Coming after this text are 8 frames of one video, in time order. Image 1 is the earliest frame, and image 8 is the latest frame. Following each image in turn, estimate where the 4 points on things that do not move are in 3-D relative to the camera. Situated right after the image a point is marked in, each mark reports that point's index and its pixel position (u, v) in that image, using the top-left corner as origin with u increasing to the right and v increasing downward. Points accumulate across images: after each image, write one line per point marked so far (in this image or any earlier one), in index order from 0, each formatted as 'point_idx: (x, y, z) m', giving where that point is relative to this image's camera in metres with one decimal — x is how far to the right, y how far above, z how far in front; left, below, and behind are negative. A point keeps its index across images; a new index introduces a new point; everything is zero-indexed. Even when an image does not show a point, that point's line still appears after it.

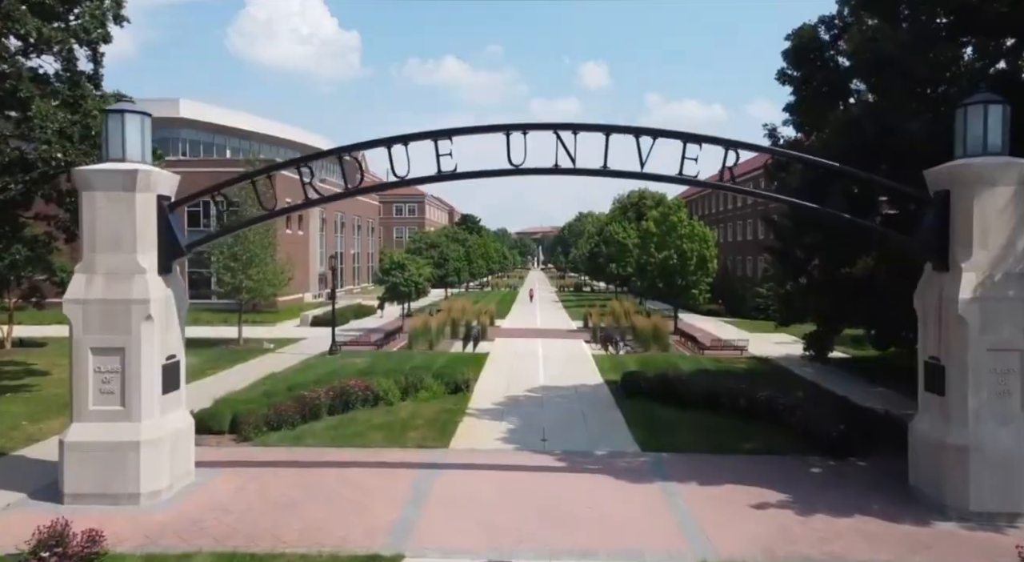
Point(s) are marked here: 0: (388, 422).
0: (-2.5, -2.9, +14.1) m
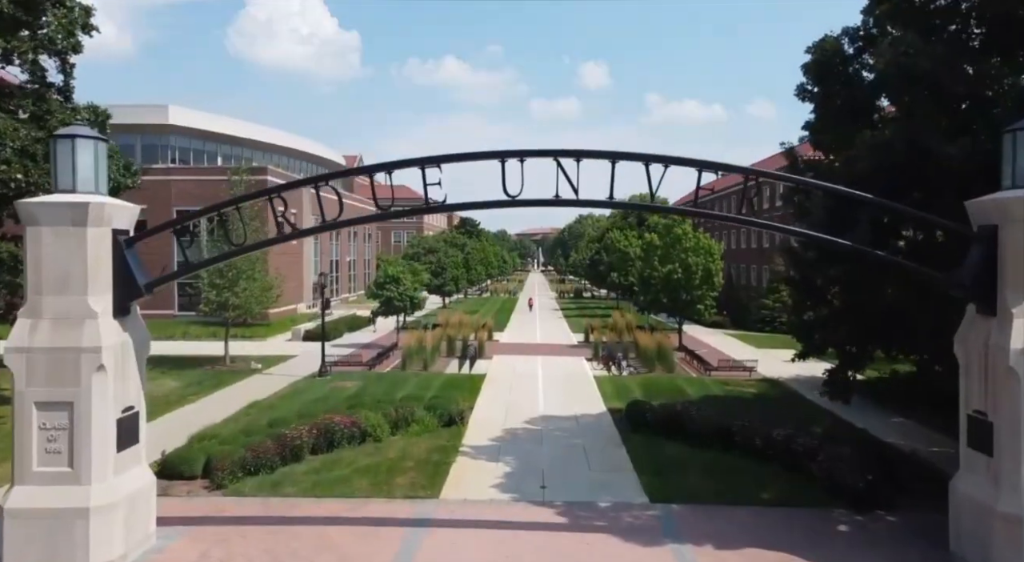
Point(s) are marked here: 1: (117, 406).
0: (-2.6, -3.4, +13.1) m
1: (-4.8, -1.5, +8.6) m
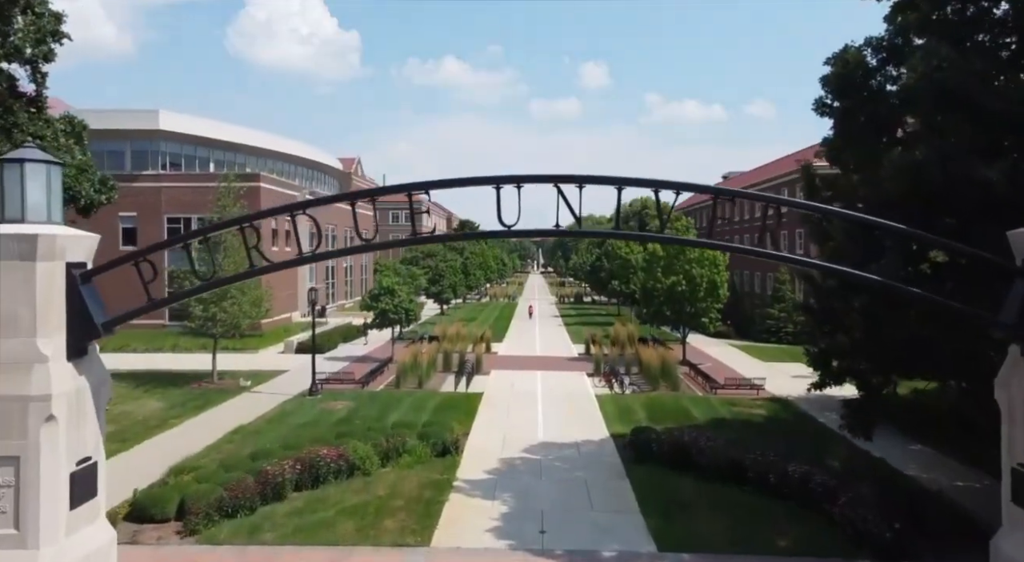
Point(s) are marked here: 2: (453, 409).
0: (-2.6, -3.9, +12.2) m
1: (-4.9, -2.0, +7.8) m
2: (-1.6, -3.5, +19.4) m
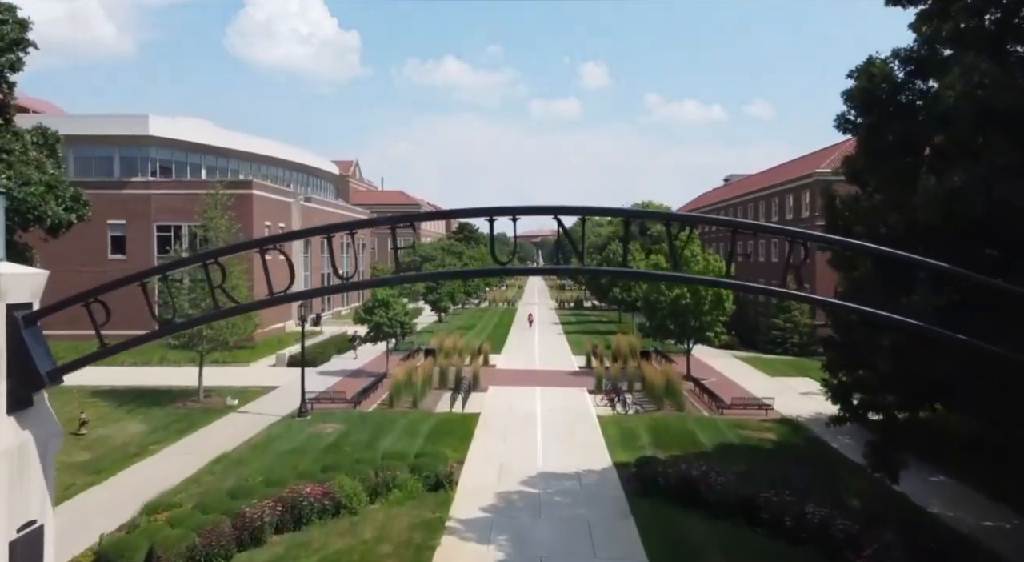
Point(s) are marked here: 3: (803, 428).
0: (-2.7, -4.3, +11.3) m
1: (-4.9, -2.4, +6.9) m
2: (-1.7, -4.0, +18.5) m
3: (+7.9, -4.0, +19.2) m
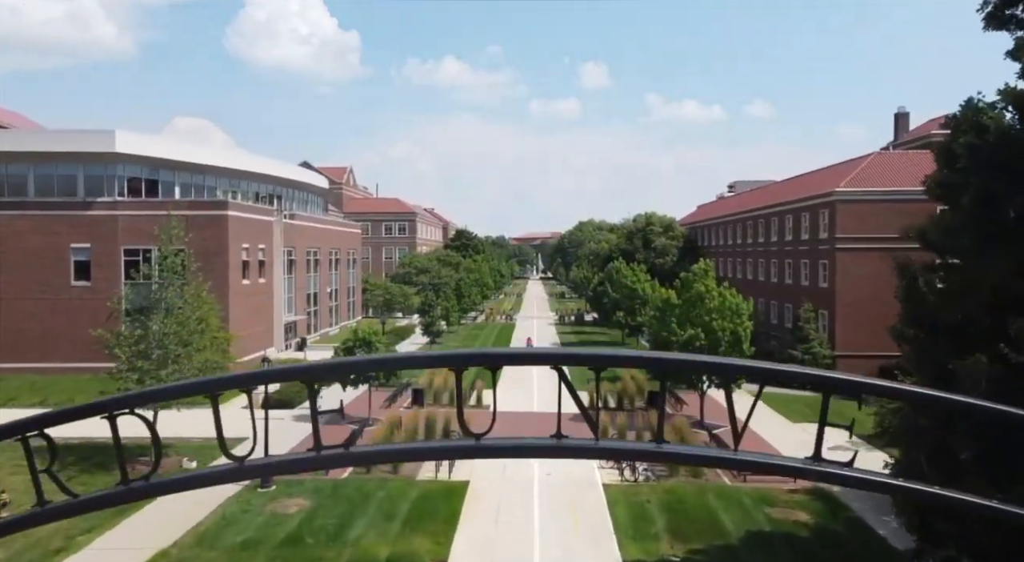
0: (-2.8, -5.6, +8.8) m
1: (-5.1, -3.7, +4.3) m
2: (-1.8, -5.3, +15.9) m
3: (+7.8, -5.3, +16.6) m
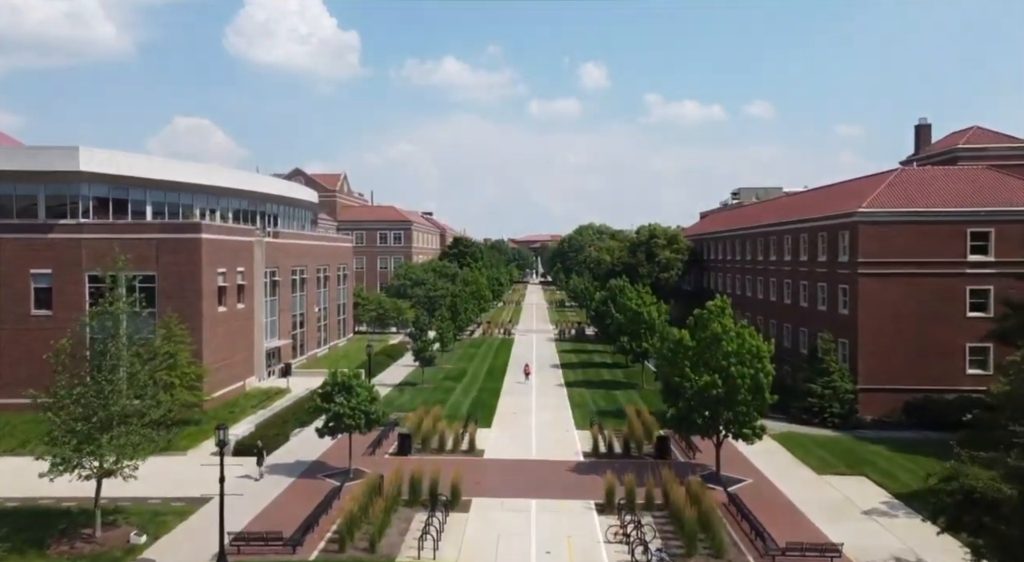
0: (-3.0, -6.8, +6.4) m
1: (-5.2, -4.9, +1.9) m
2: (-2.0, -6.4, +13.5) m
3: (+7.6, -6.5, +14.2) m
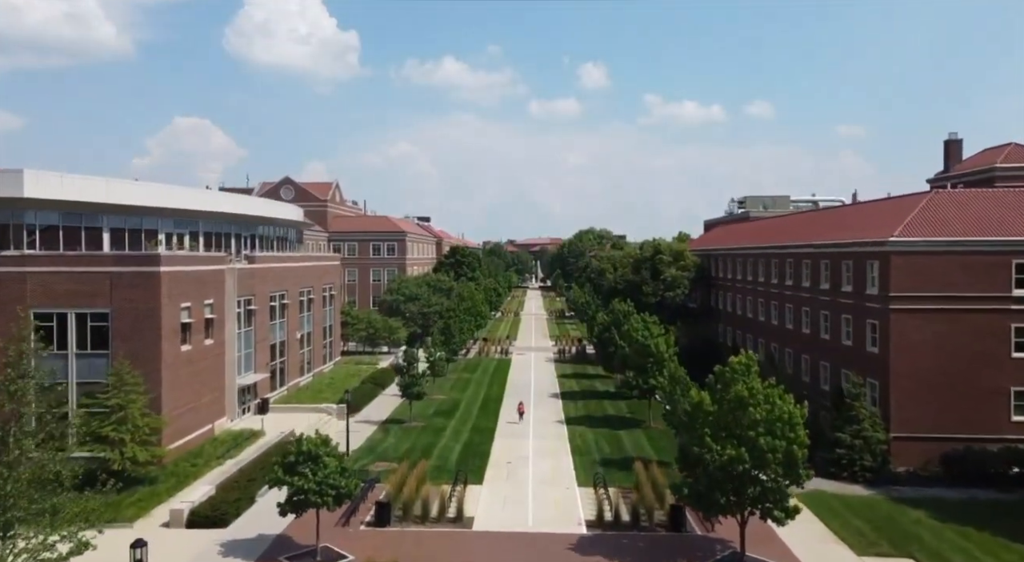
0: (-3.2, -8.3, +3.4) m
1: (-5.4, -6.3, -1.1) m
2: (-2.2, -7.9, +10.5) m
3: (+7.4, -7.9, +11.2) m
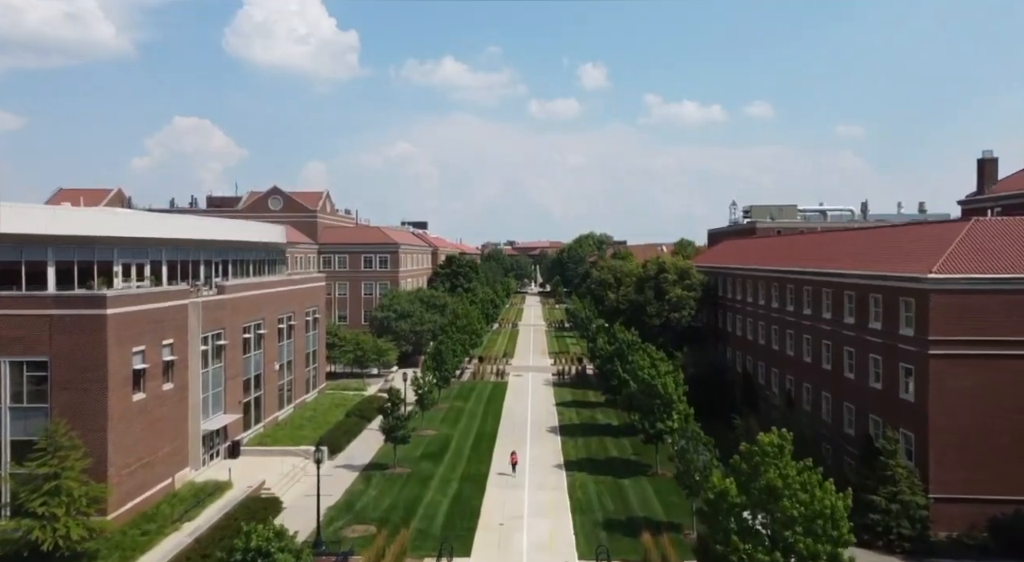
0: (-3.4, -9.7, +0.3) m
1: (-5.7, -7.8, -4.1) m
2: (-2.4, -9.3, +7.5) m
3: (+7.2, -9.4, +8.2) m
